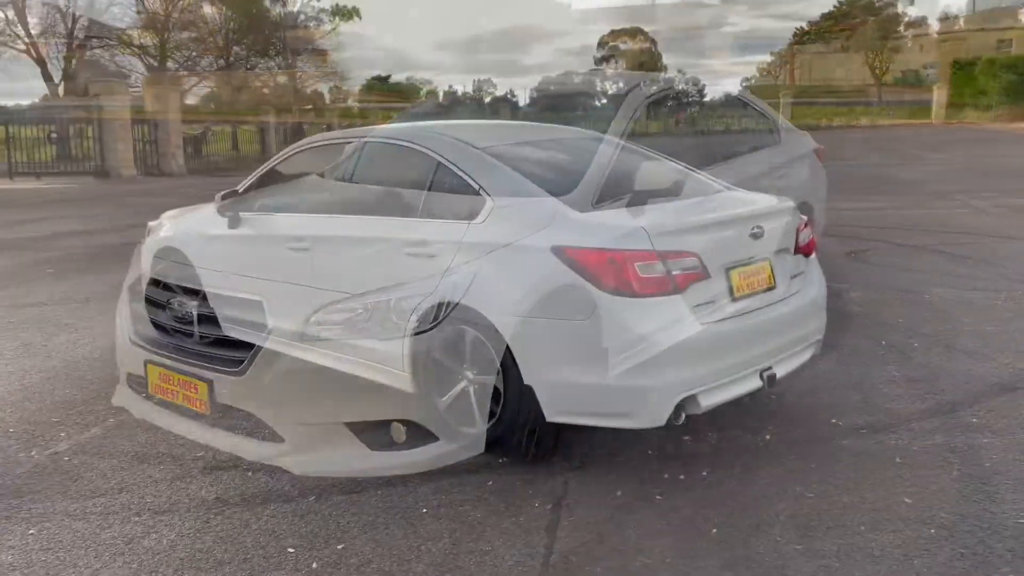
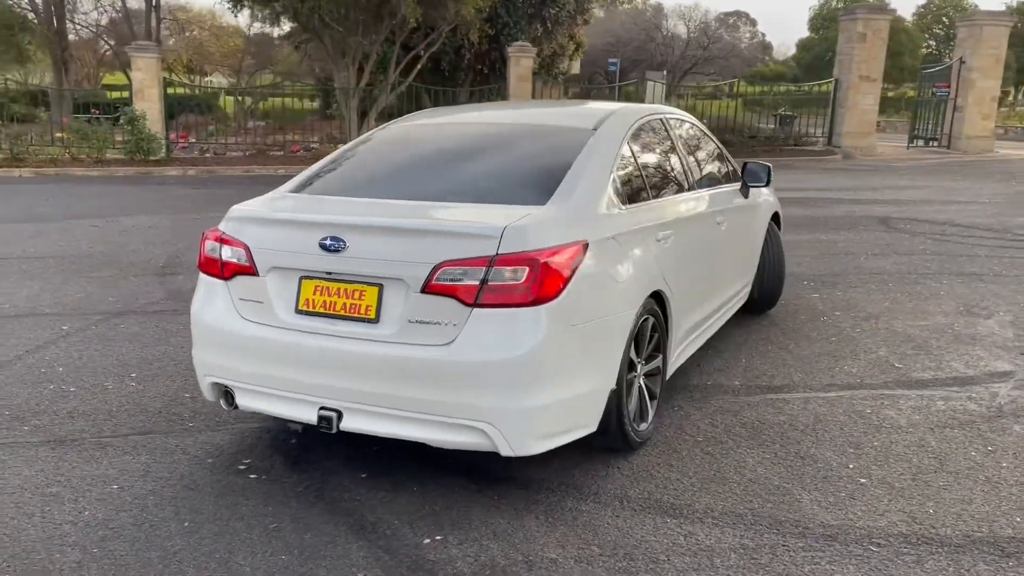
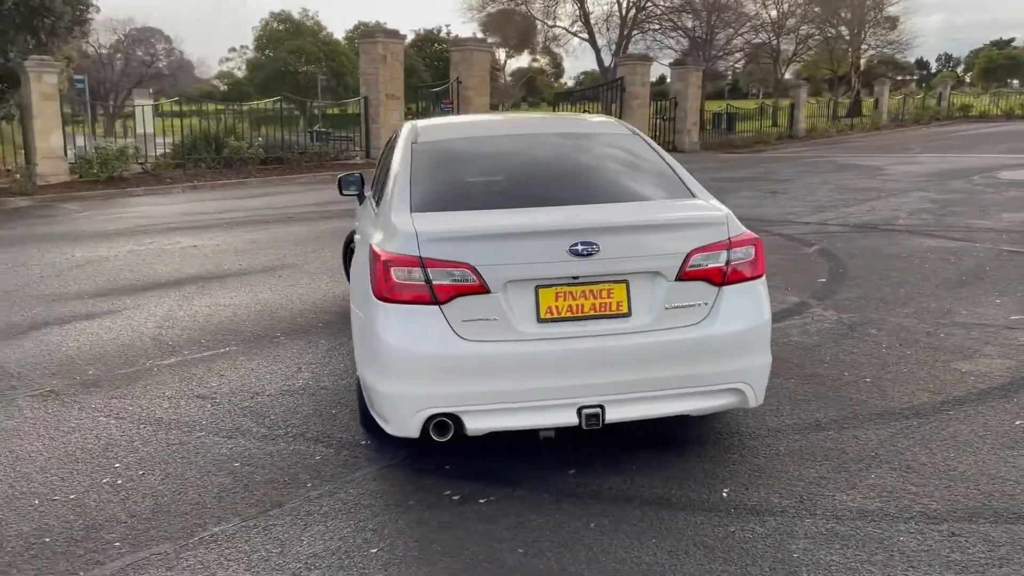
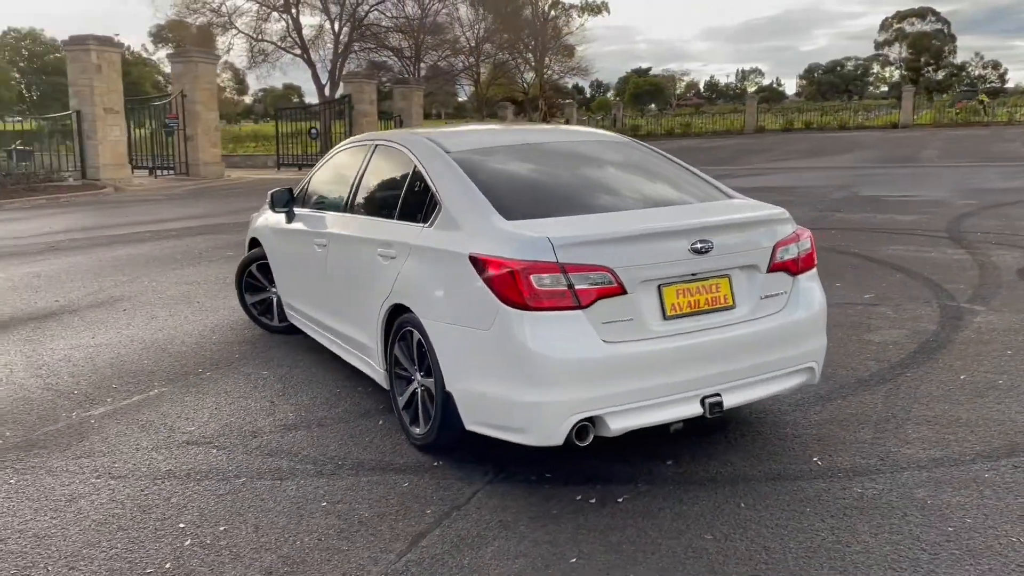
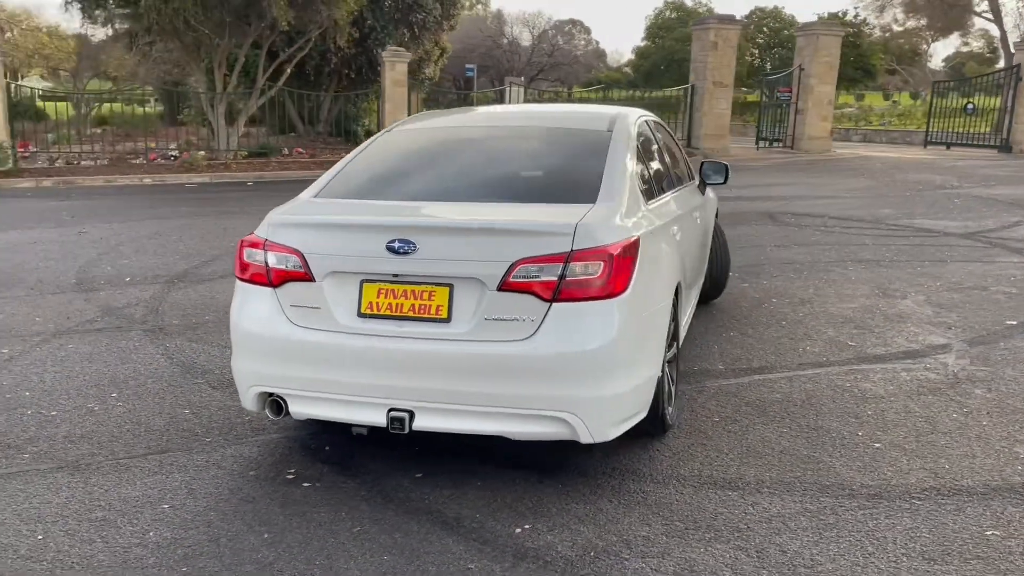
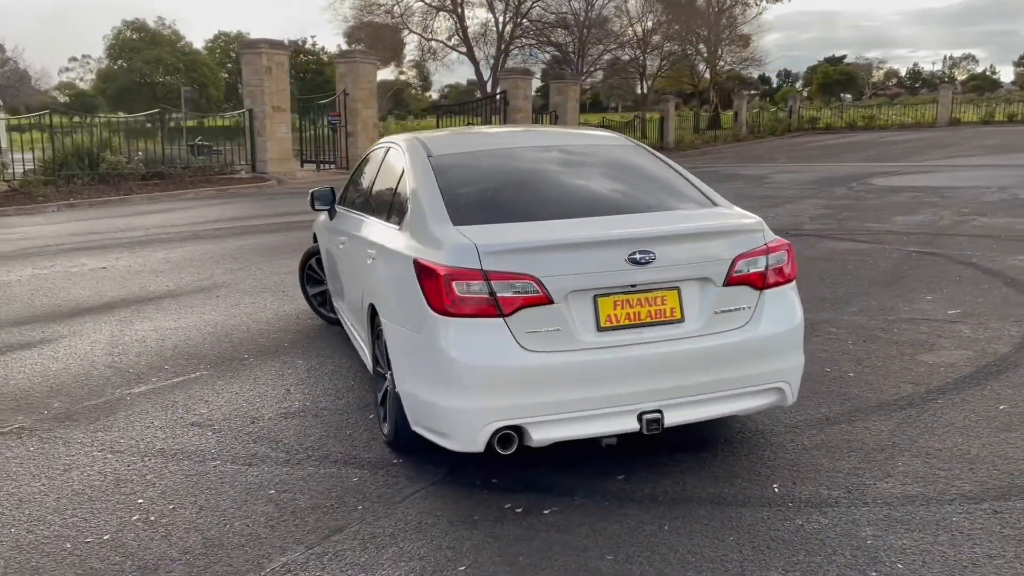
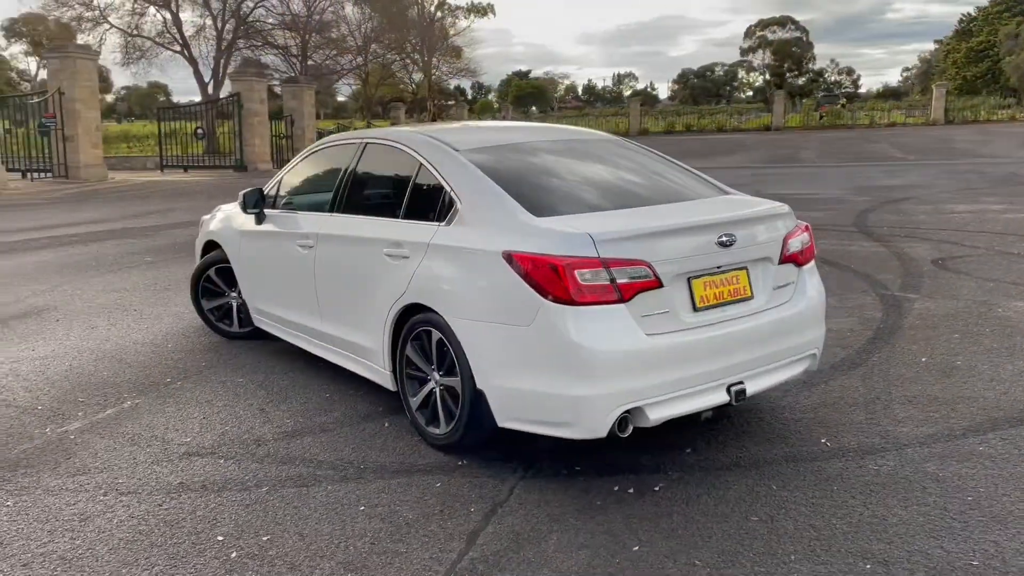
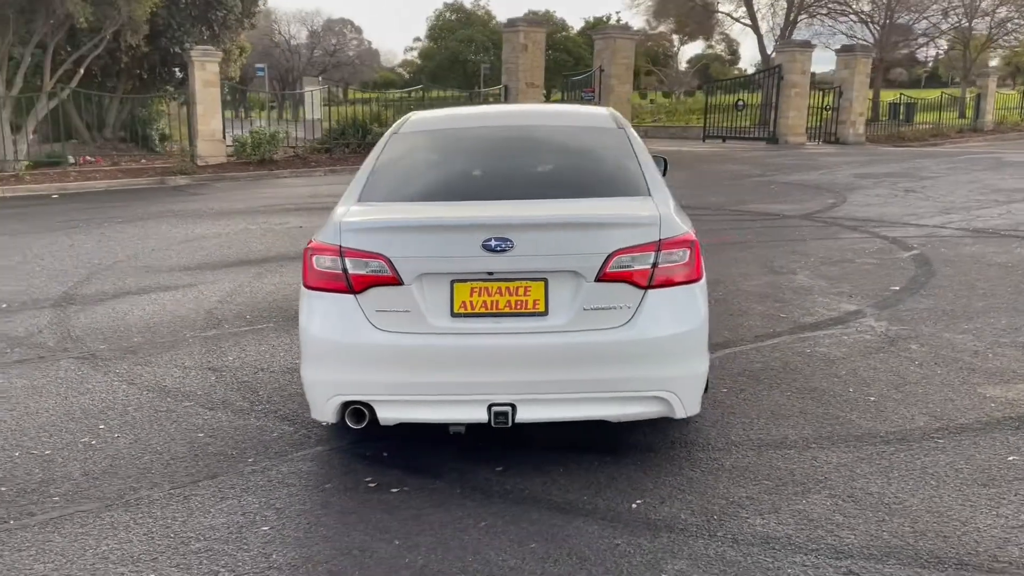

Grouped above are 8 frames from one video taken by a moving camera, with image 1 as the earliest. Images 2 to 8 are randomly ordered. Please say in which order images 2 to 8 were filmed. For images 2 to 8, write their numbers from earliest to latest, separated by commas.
7, 4, 6, 3, 8, 5, 2
